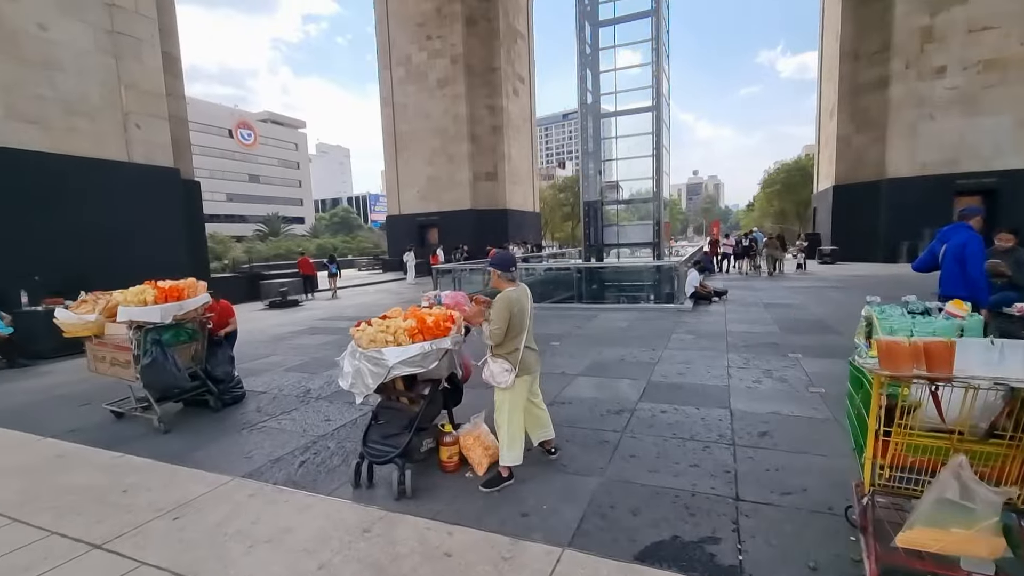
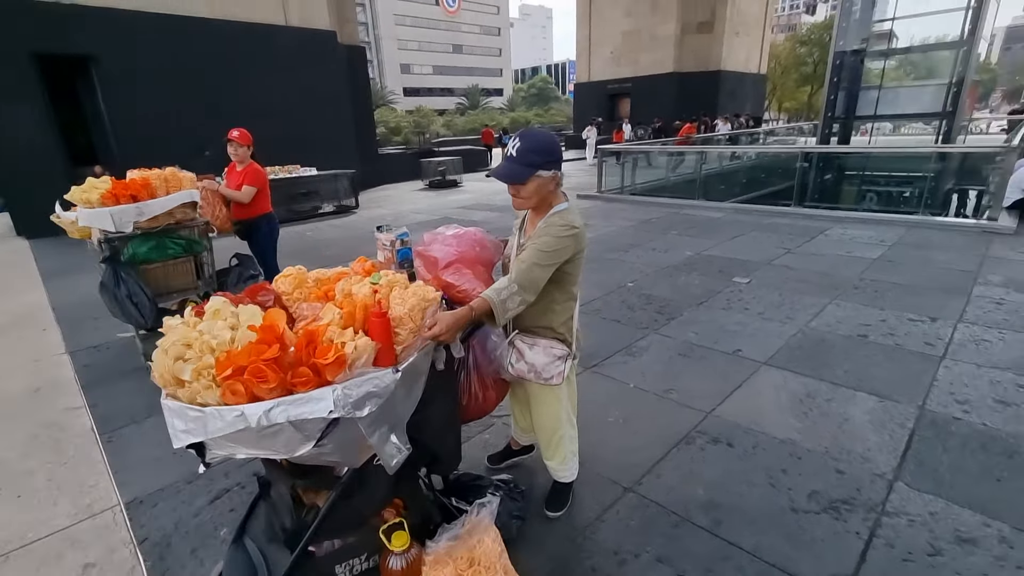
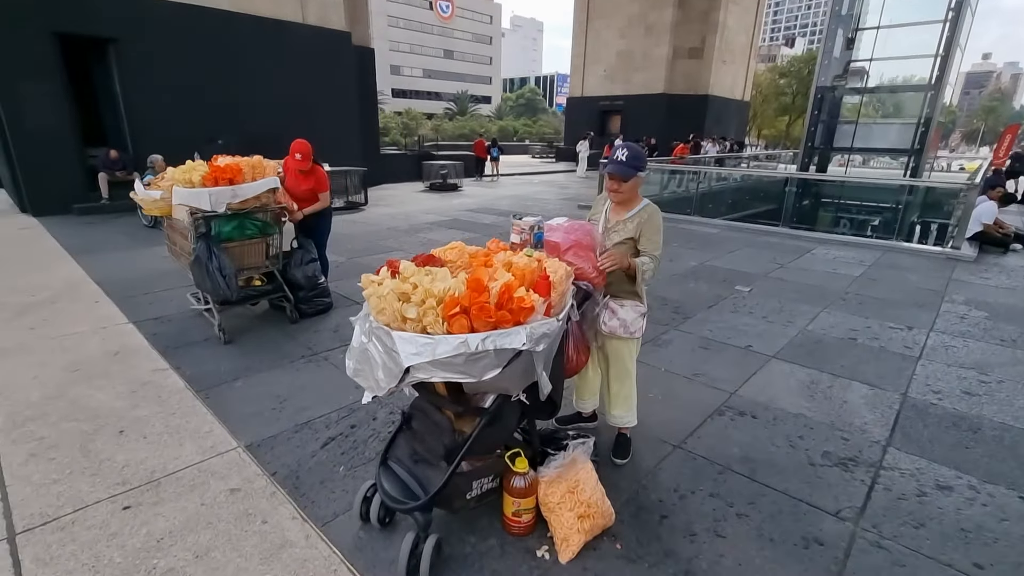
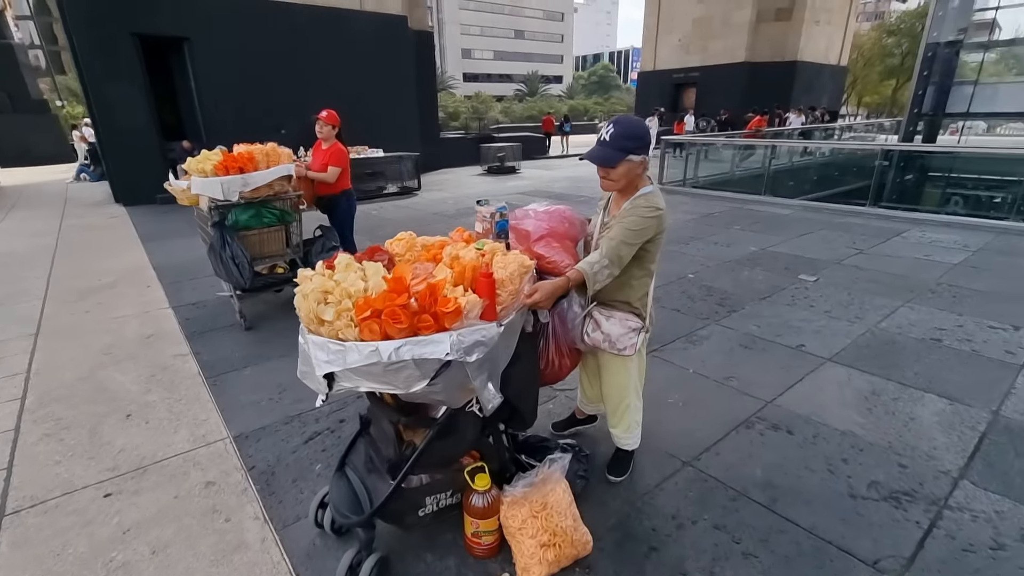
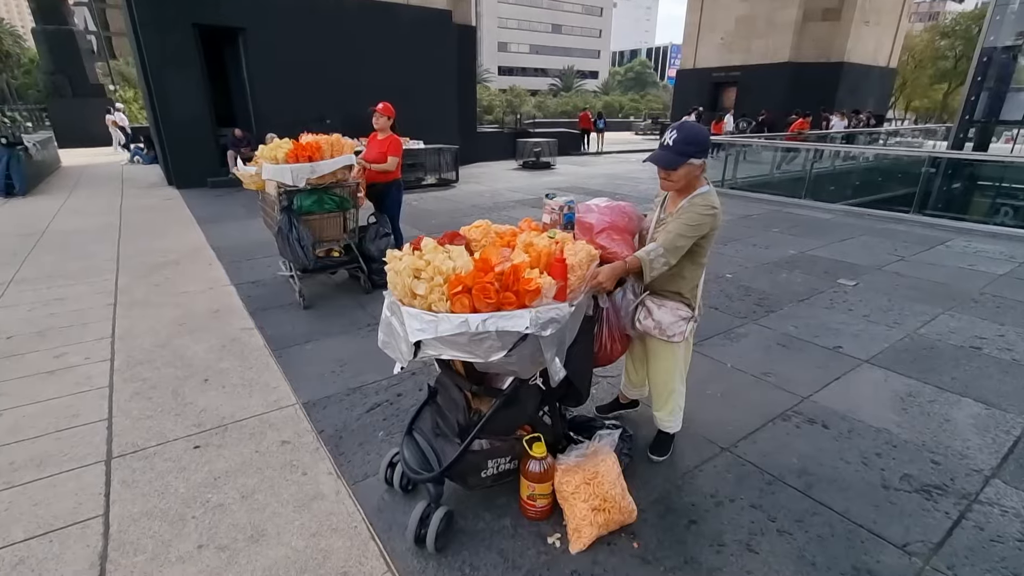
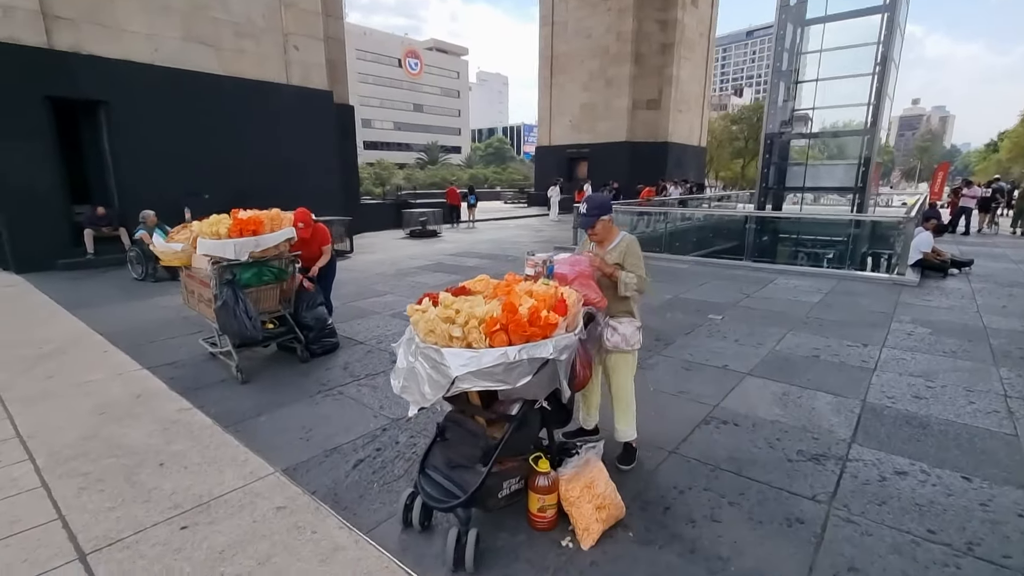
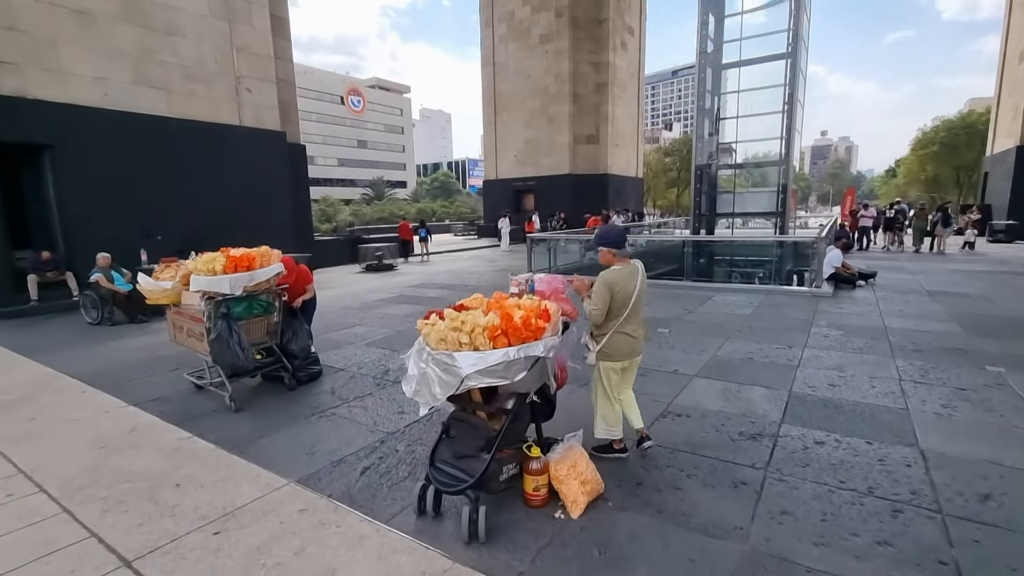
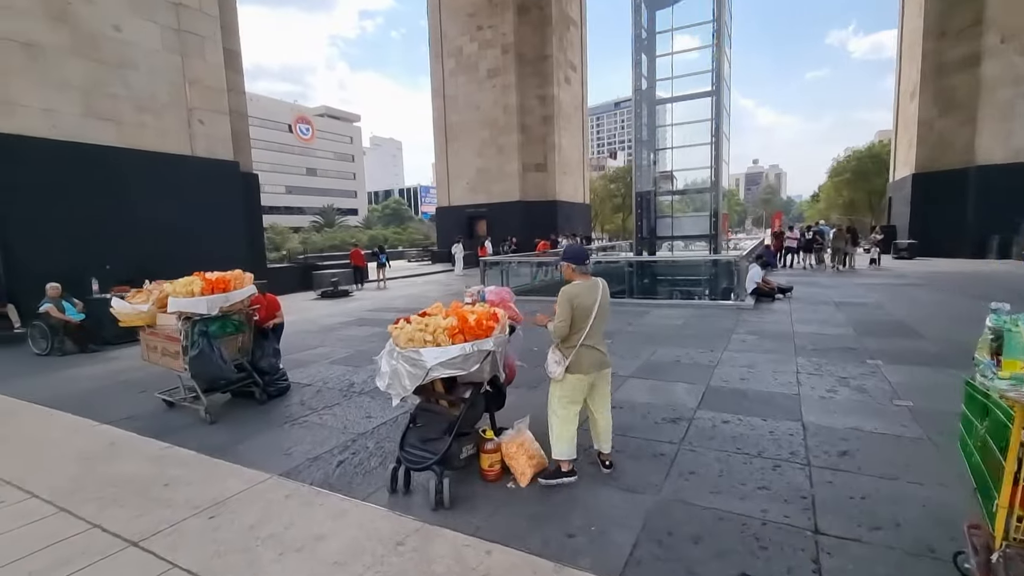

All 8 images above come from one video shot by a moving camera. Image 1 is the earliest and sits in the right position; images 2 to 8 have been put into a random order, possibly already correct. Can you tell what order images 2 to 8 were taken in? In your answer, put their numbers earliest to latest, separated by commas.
8, 7, 6, 3, 5, 4, 2
